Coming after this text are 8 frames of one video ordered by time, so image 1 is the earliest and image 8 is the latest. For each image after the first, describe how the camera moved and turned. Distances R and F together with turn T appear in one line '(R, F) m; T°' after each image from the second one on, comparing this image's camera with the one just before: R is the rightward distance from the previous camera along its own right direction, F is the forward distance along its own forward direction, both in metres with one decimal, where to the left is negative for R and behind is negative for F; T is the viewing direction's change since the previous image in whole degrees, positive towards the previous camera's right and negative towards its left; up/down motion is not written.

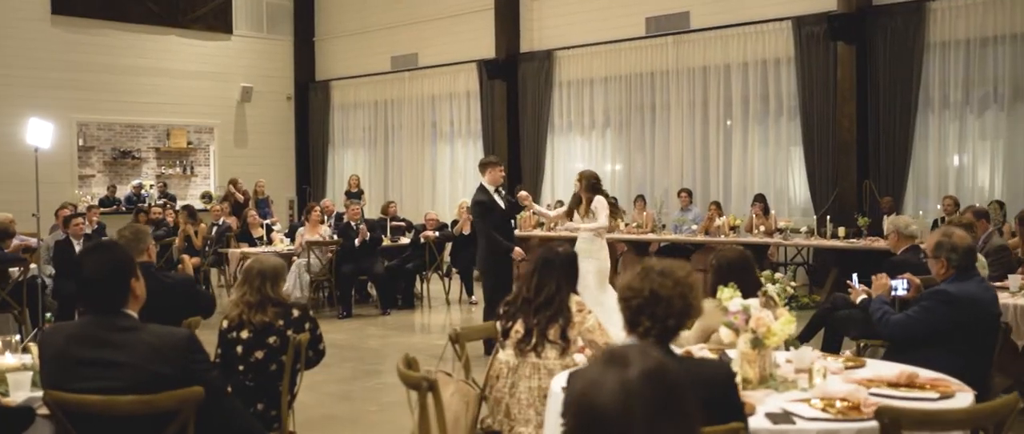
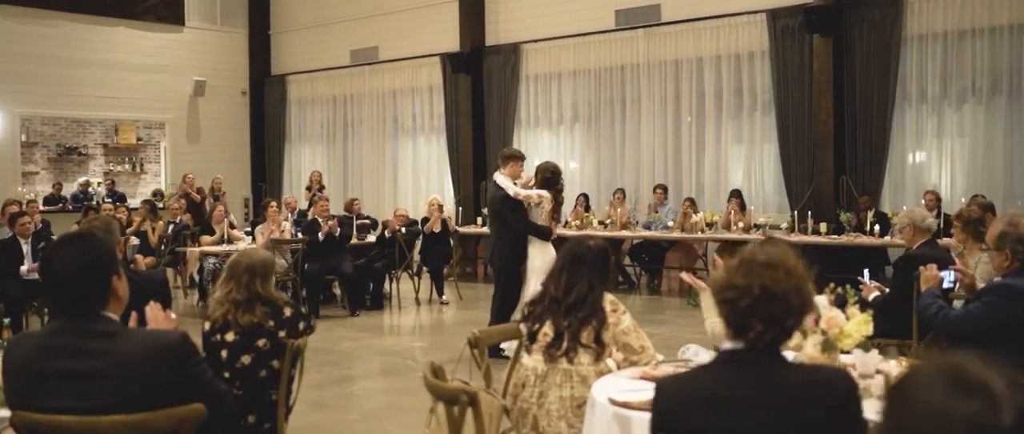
(-0.2, +0.4) m; +3°
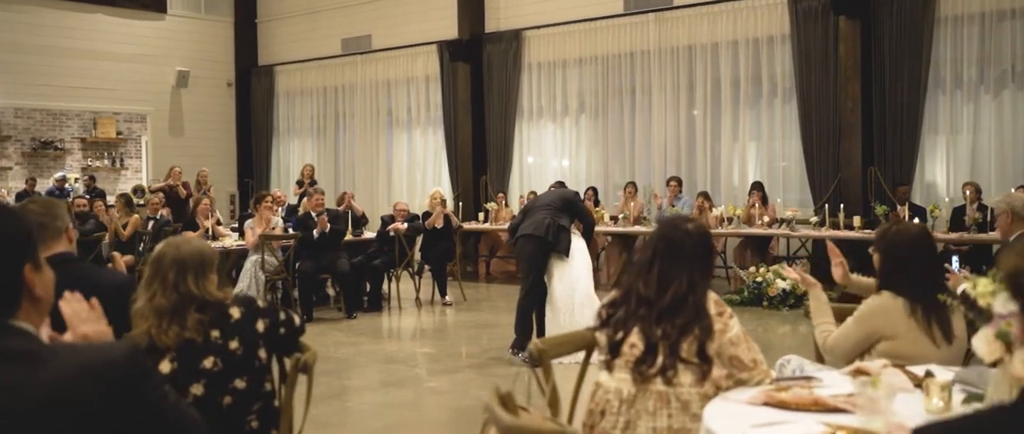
(-0.2, +0.7) m; +1°
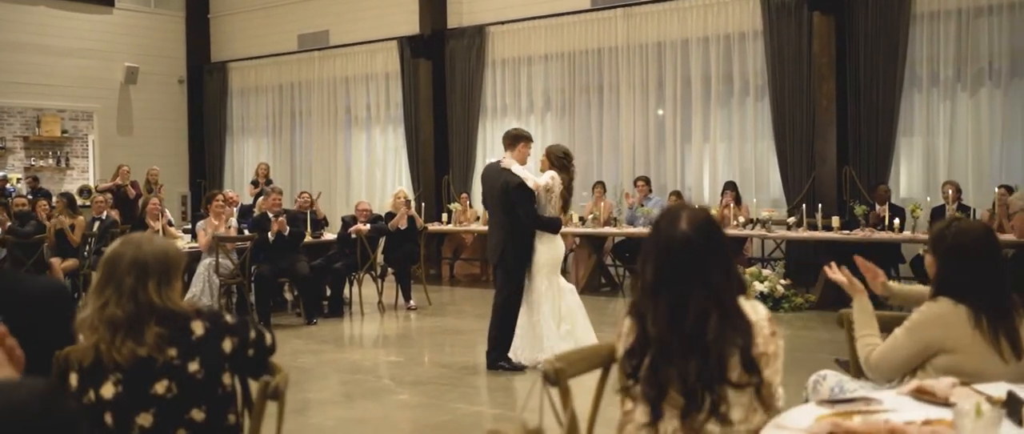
(-0.1, +0.4) m; +3°
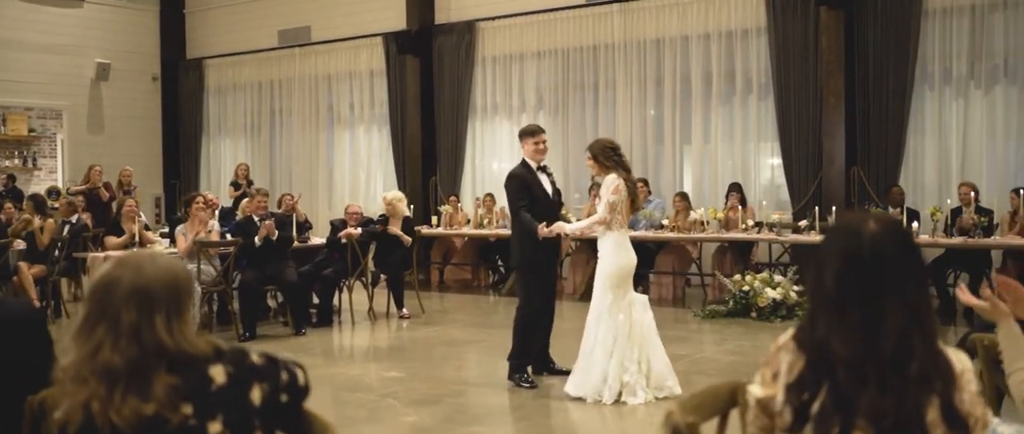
(-0.2, +0.4) m; +2°
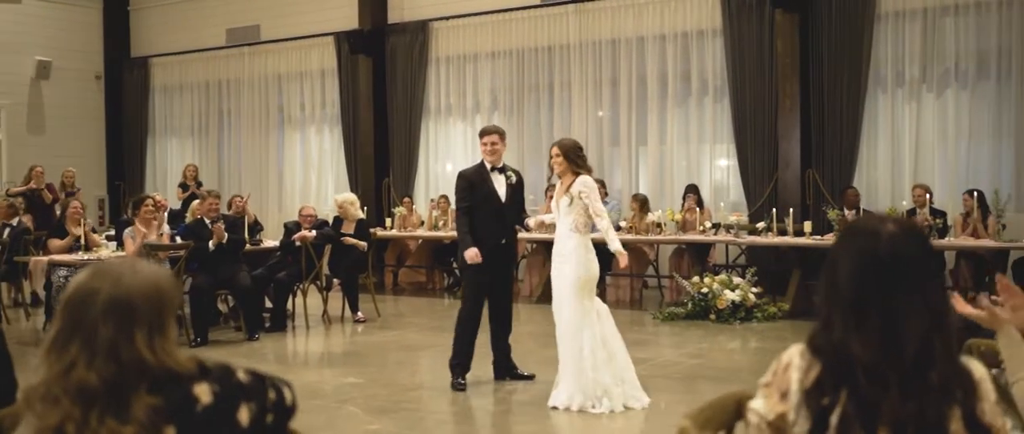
(-0.1, +0.1) m; +3°
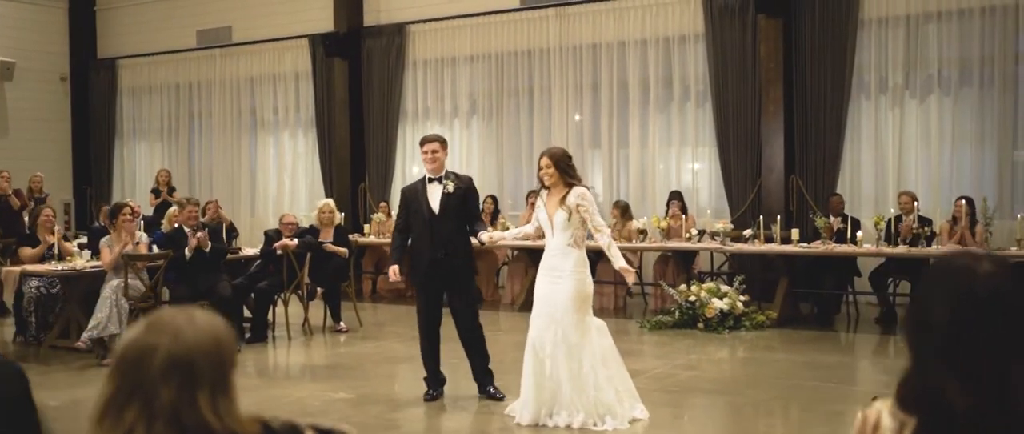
(-0.2, +0.1) m; +2°
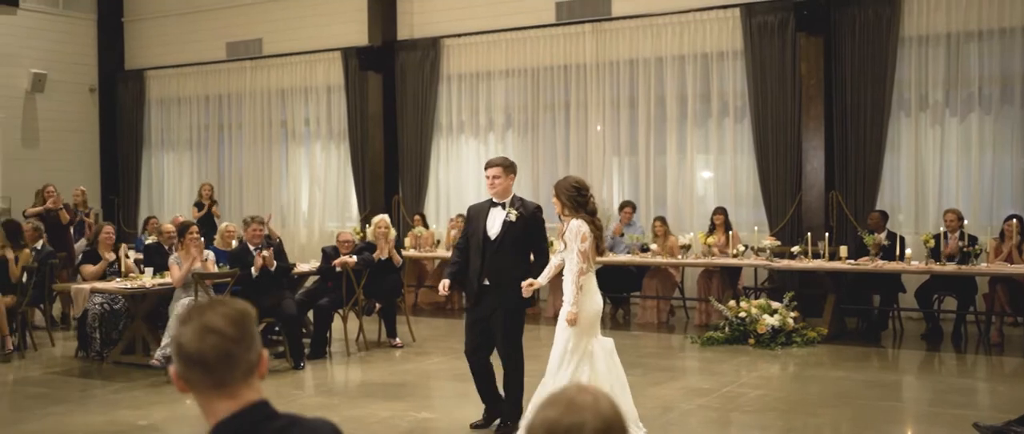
(-0.5, -0.1) m; 0°
